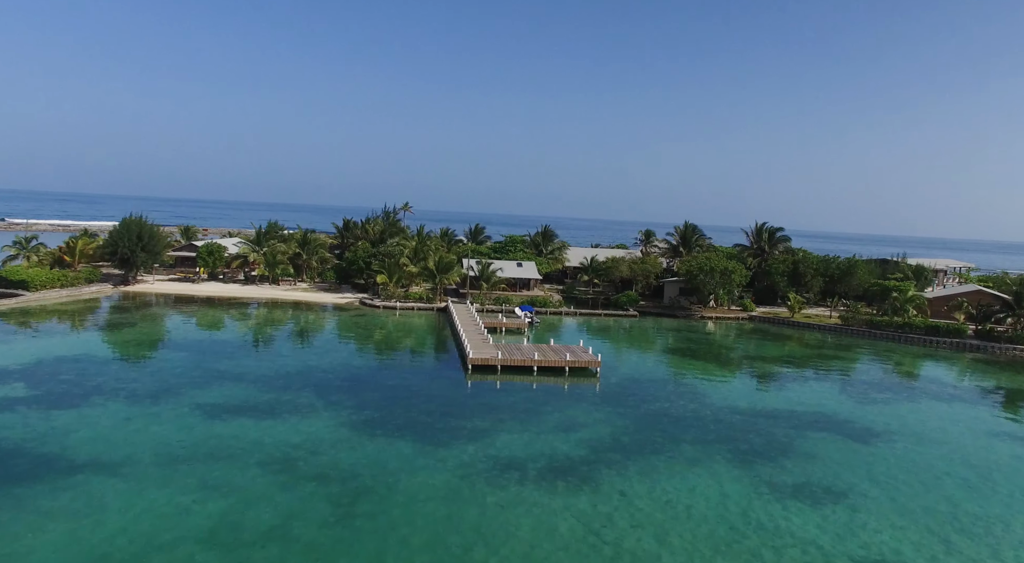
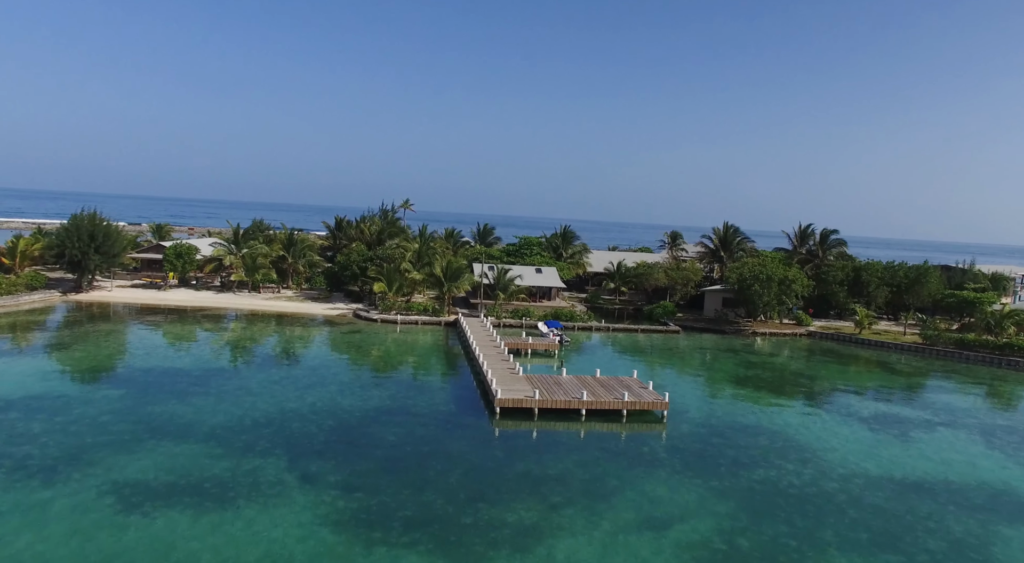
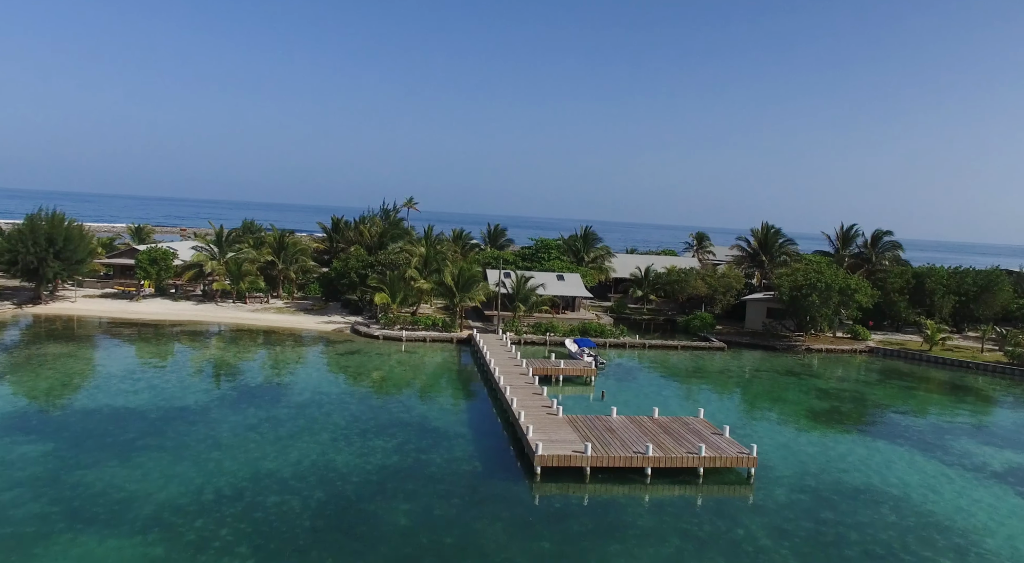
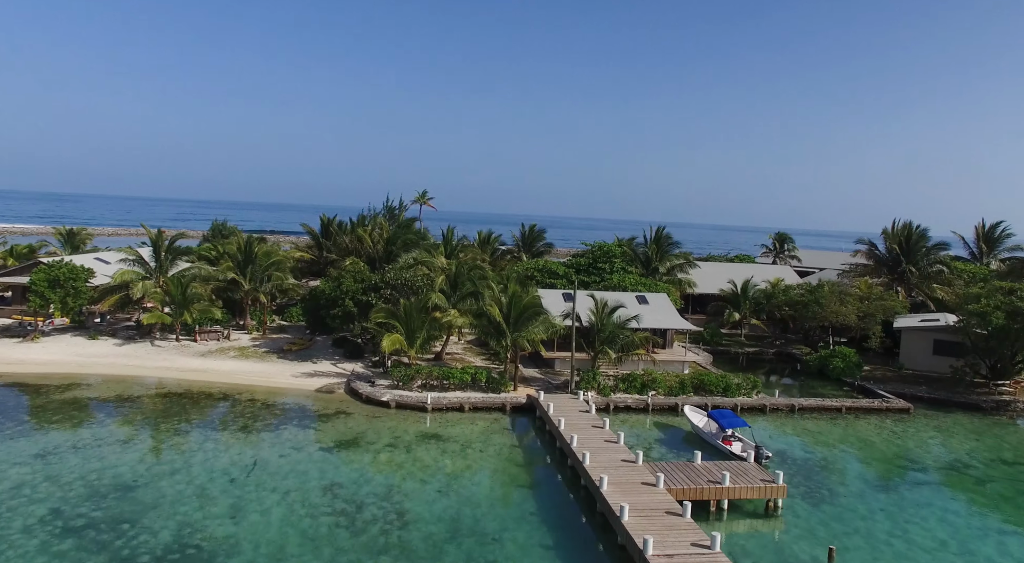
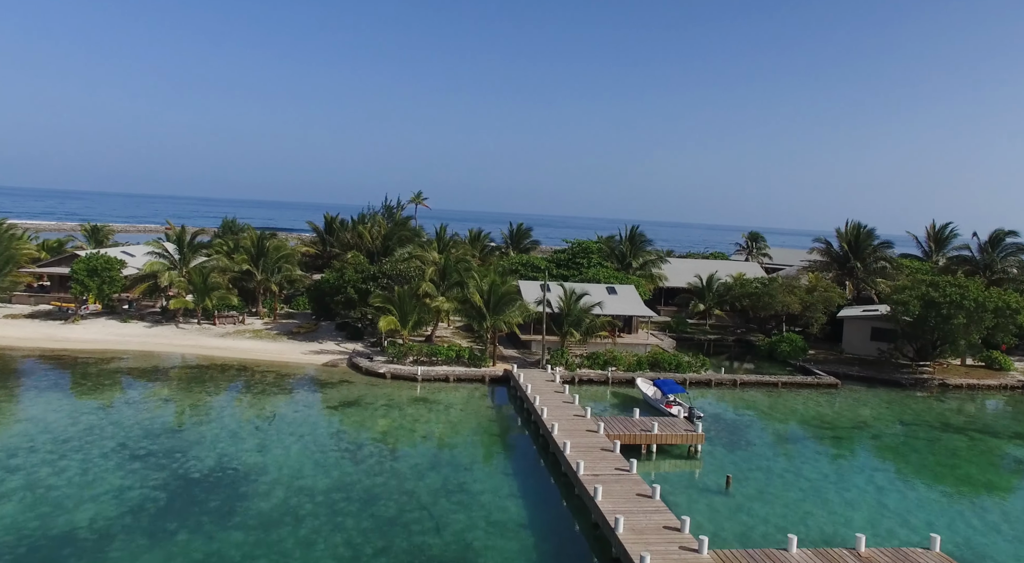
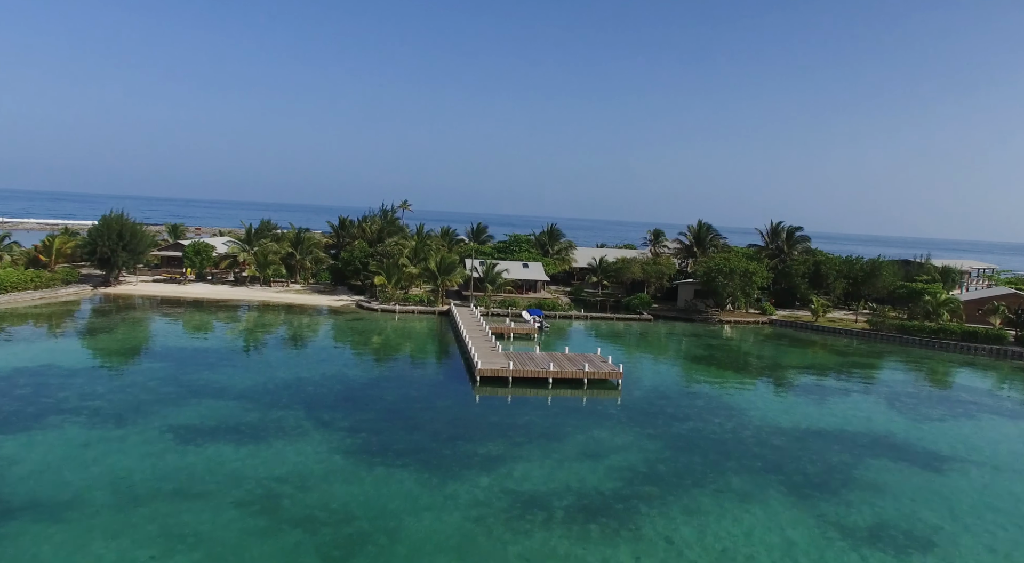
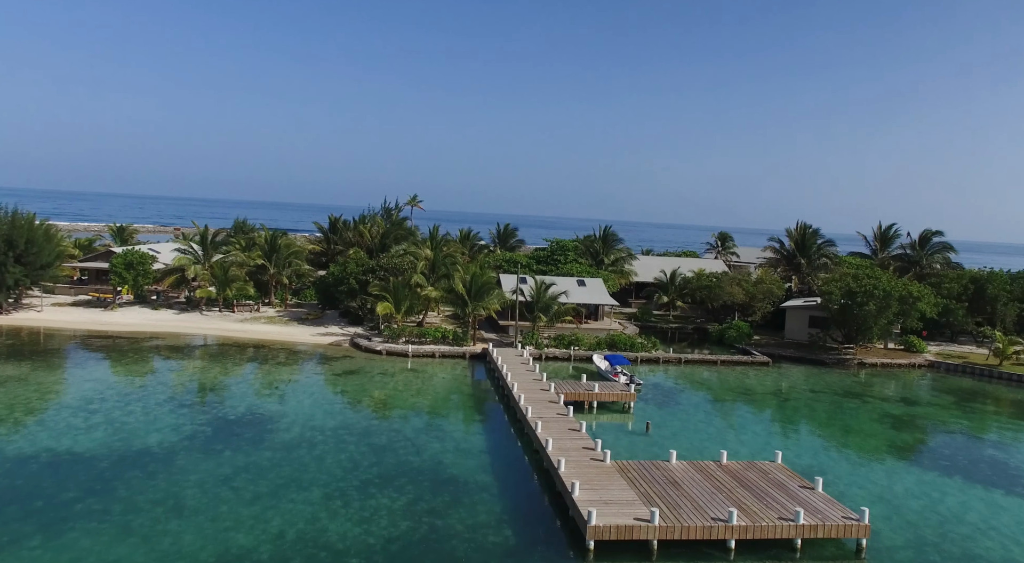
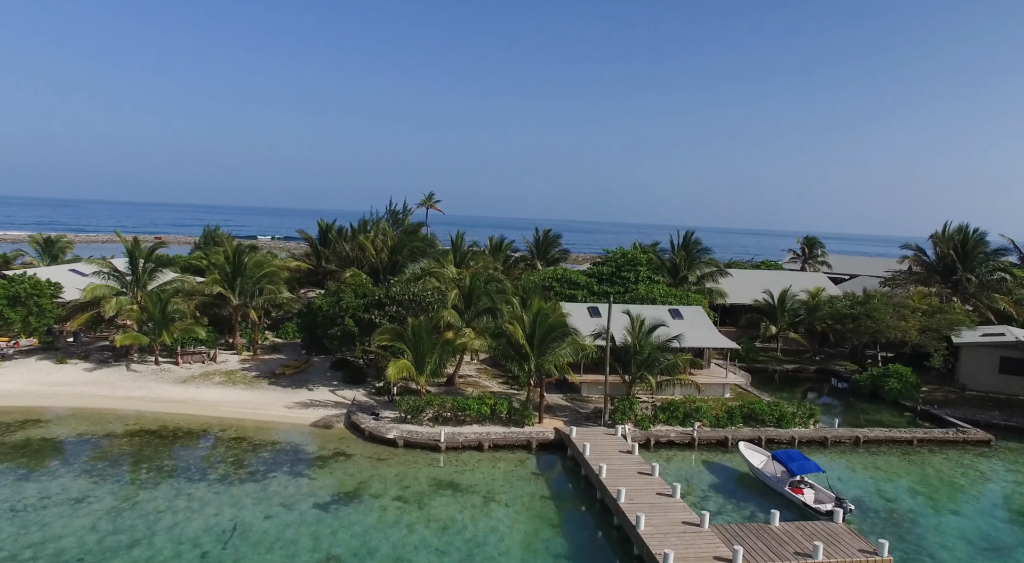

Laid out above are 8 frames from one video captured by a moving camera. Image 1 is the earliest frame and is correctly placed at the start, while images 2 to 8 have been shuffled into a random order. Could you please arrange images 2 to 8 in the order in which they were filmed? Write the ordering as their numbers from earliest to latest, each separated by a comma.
6, 2, 3, 7, 5, 4, 8
